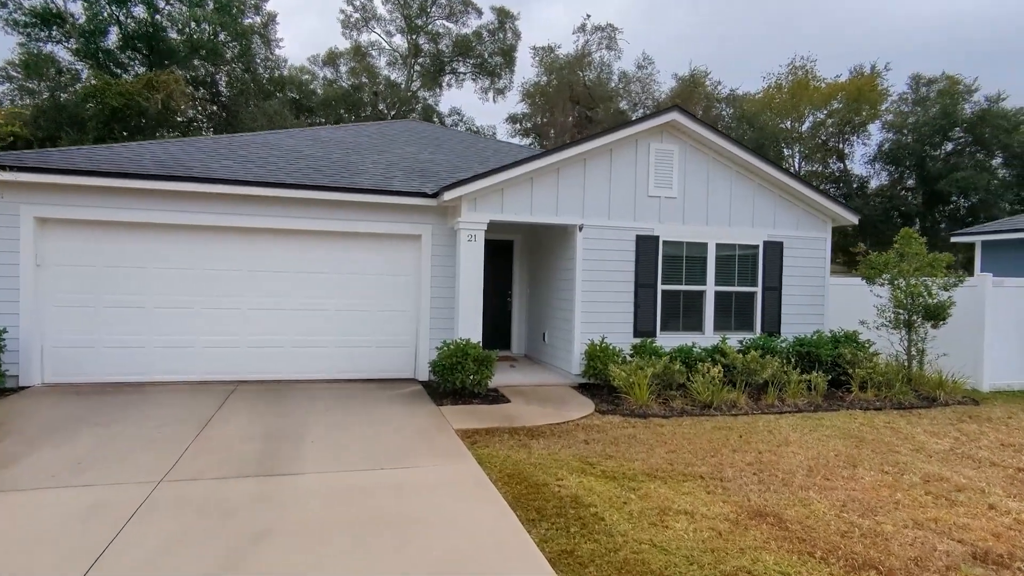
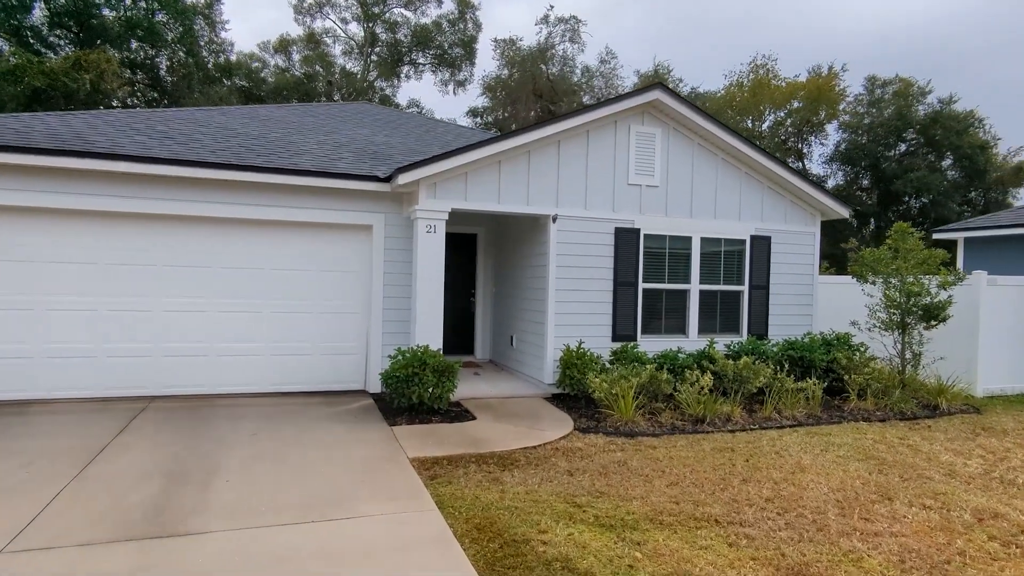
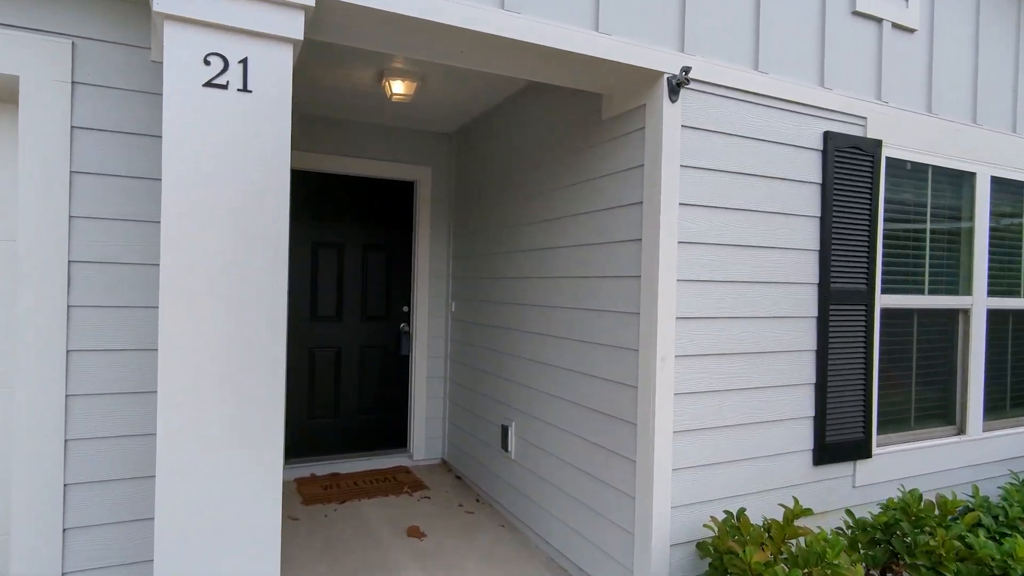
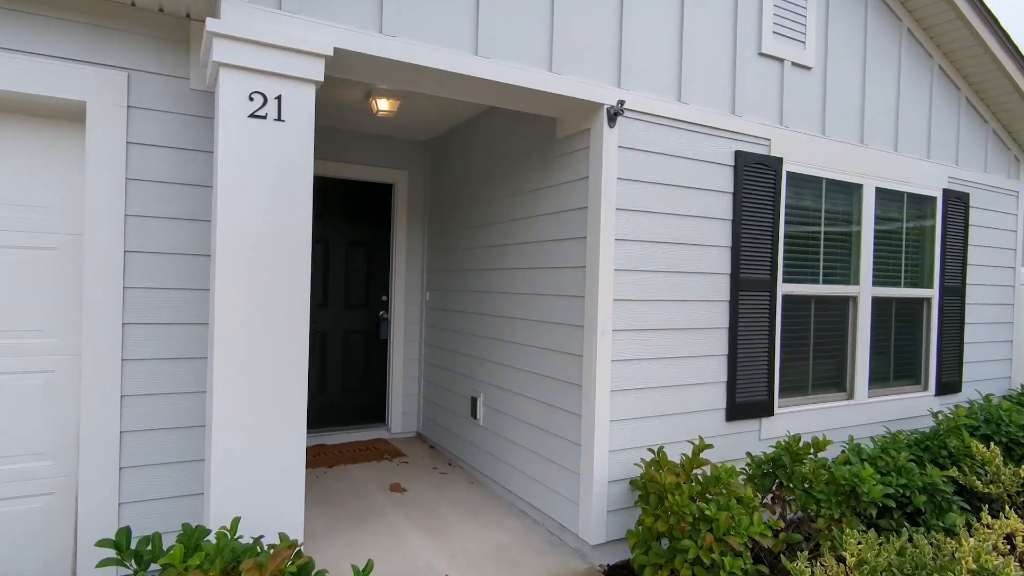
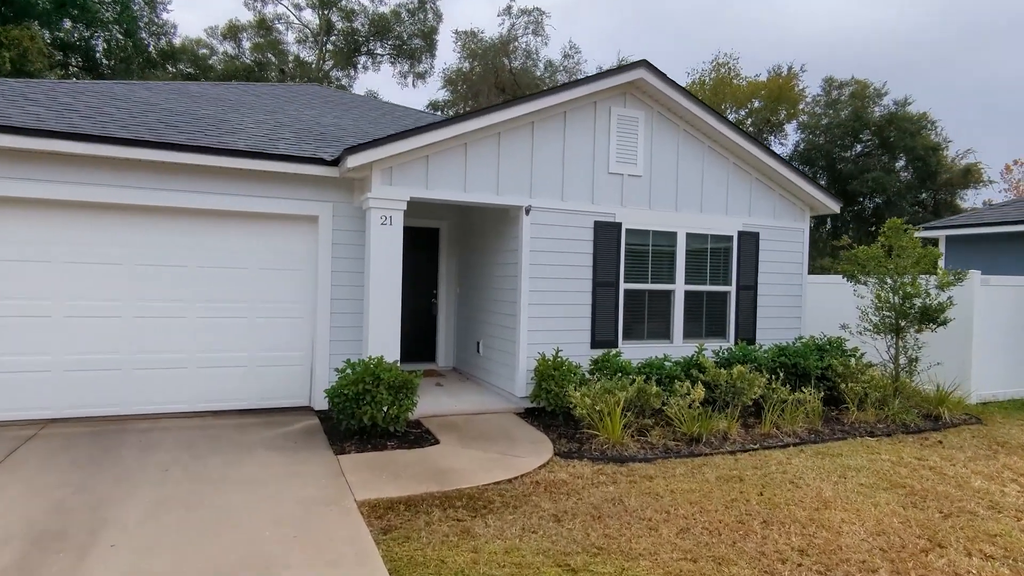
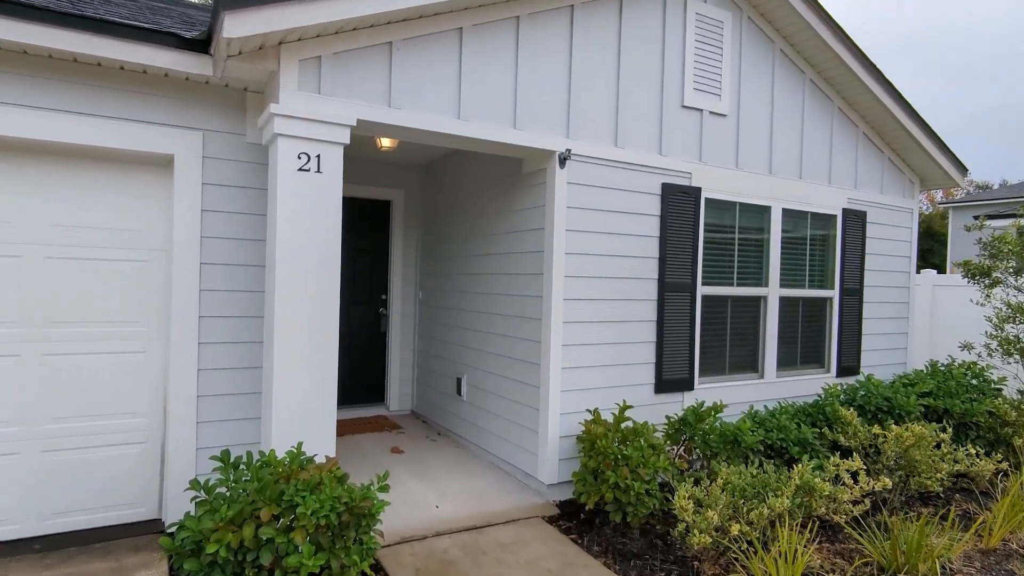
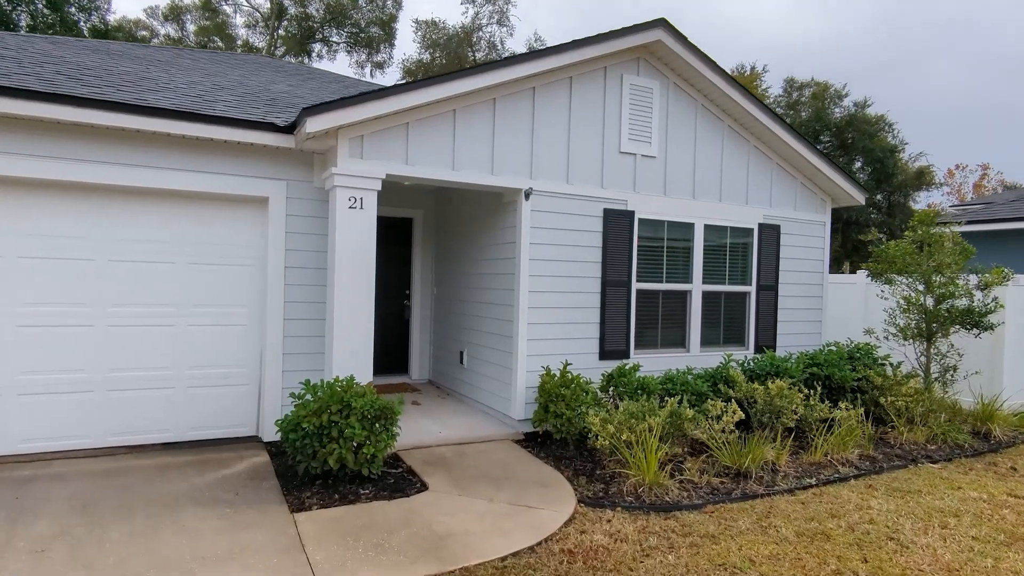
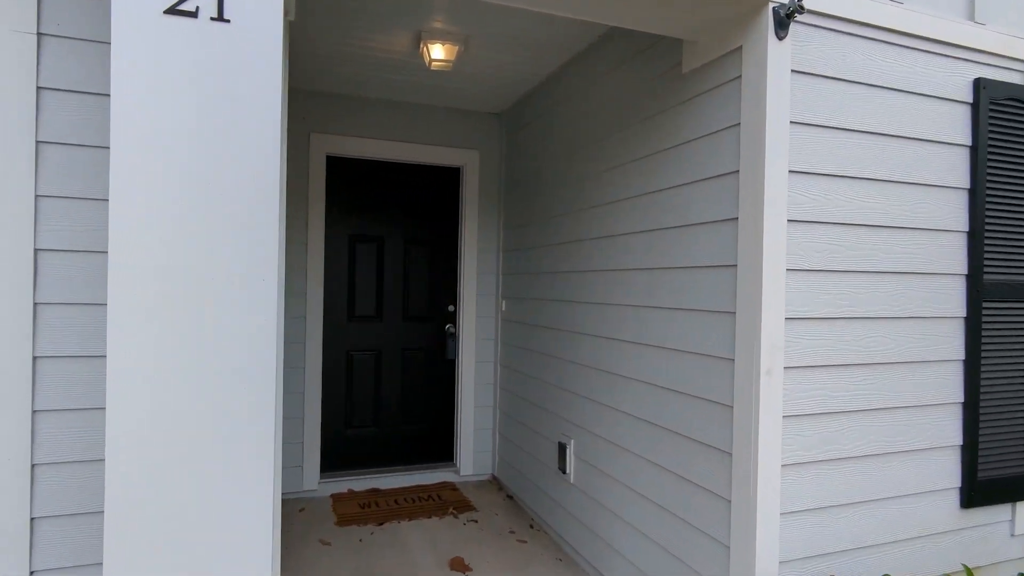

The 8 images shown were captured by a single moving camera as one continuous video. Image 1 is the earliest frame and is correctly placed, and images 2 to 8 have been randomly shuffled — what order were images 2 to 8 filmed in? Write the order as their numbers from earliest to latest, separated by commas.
2, 5, 7, 6, 4, 3, 8
